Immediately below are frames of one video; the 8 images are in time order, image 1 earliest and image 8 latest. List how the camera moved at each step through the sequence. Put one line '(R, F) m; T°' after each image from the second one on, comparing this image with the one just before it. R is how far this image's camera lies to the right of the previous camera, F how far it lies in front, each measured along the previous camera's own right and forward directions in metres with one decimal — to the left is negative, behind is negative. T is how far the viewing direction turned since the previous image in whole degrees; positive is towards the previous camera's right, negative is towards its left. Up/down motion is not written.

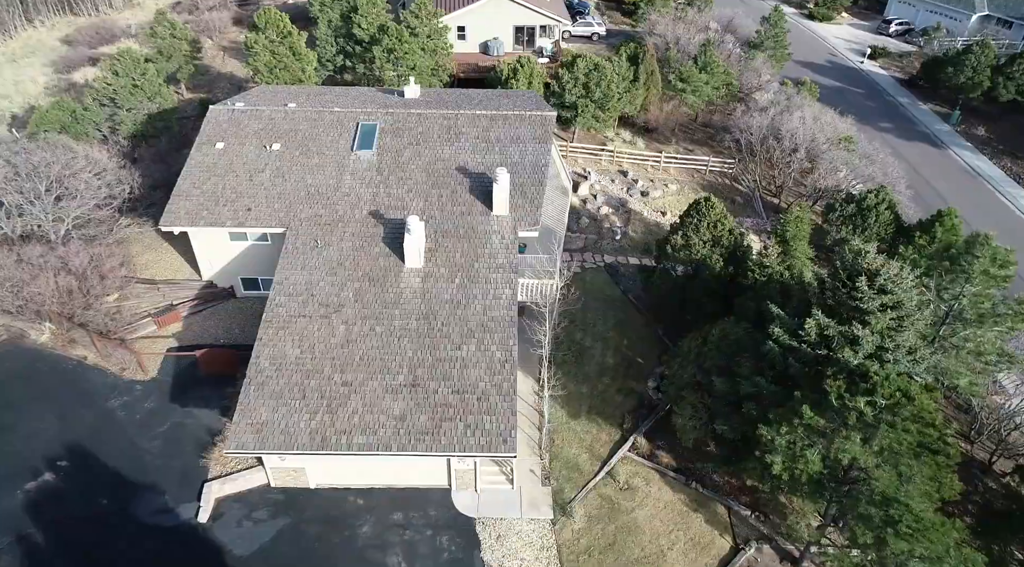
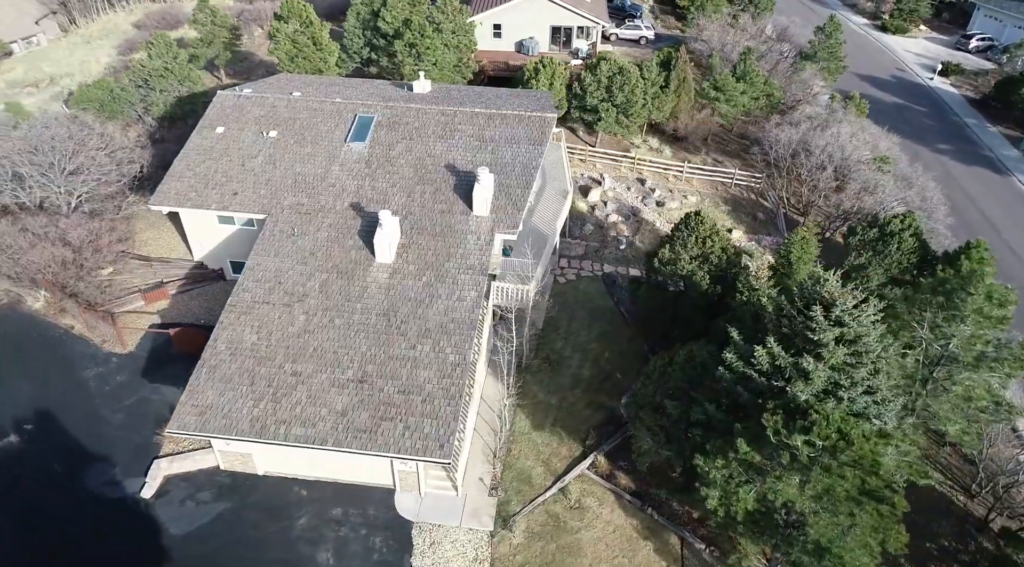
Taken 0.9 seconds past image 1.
(+3.8, +0.9) m; -6°
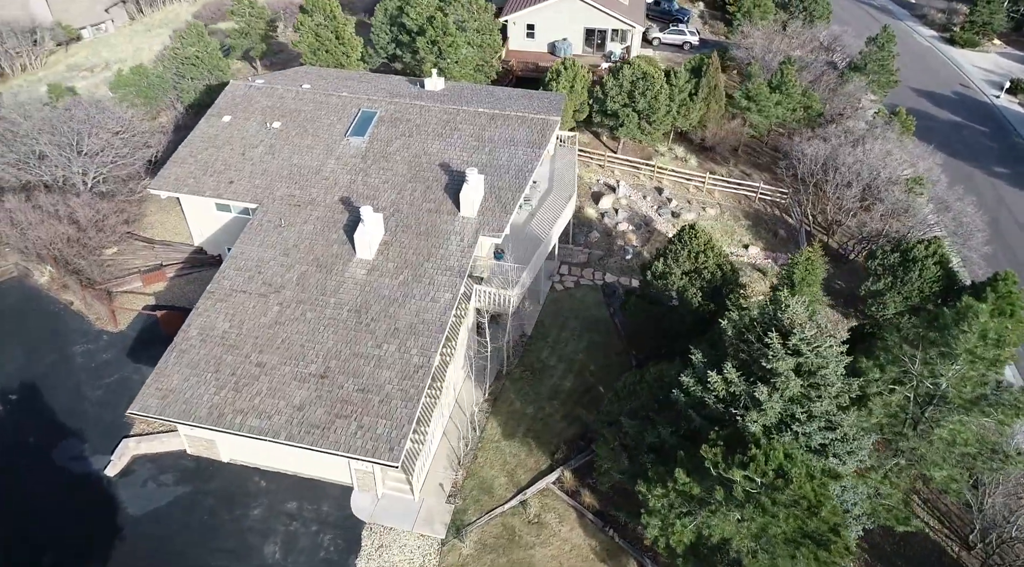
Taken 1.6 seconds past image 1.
(+3.0, +0.7) m; -5°
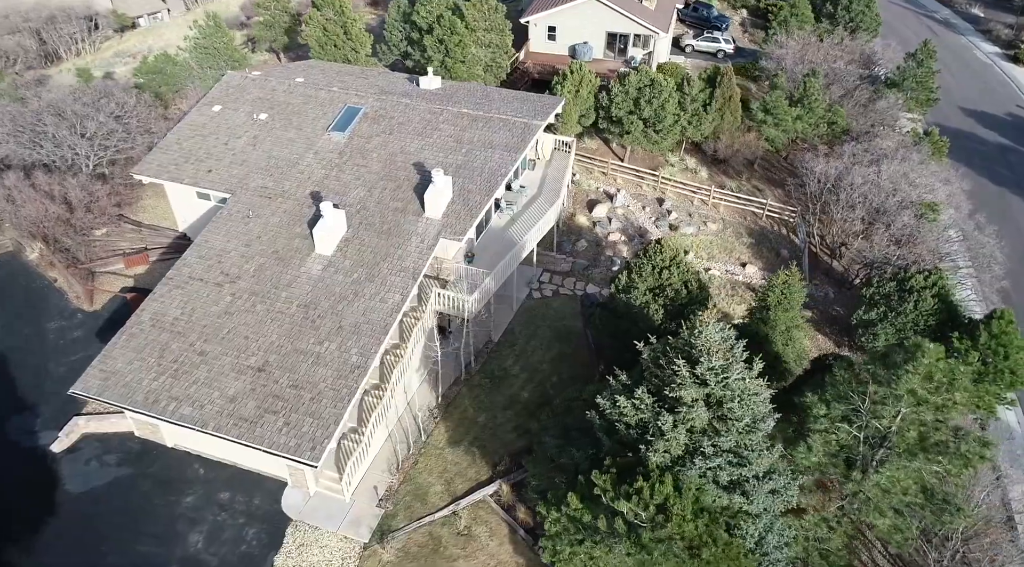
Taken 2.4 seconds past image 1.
(+3.8, +0.8) m; -5°
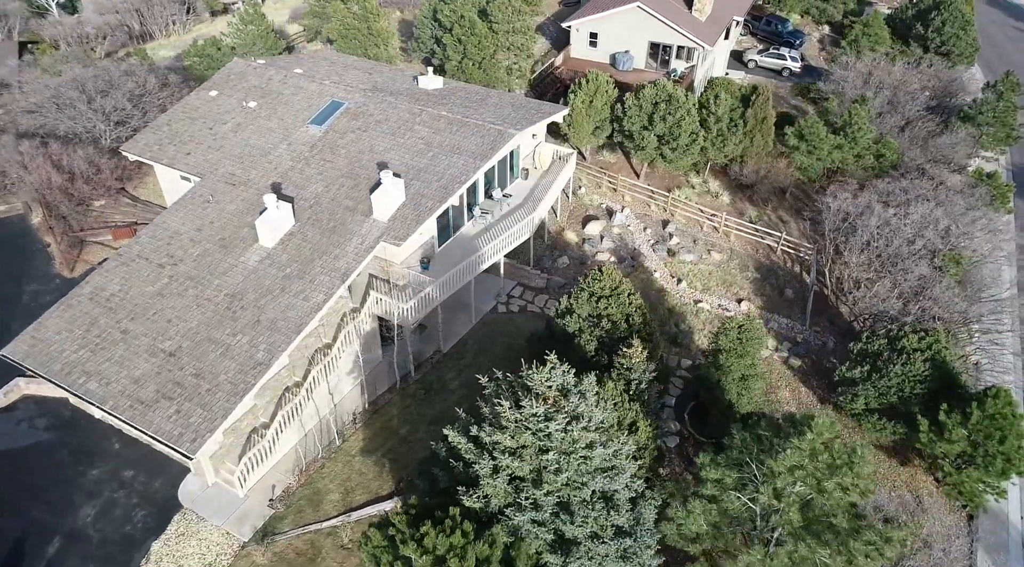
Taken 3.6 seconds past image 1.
(+6.0, +1.7) m; -8°
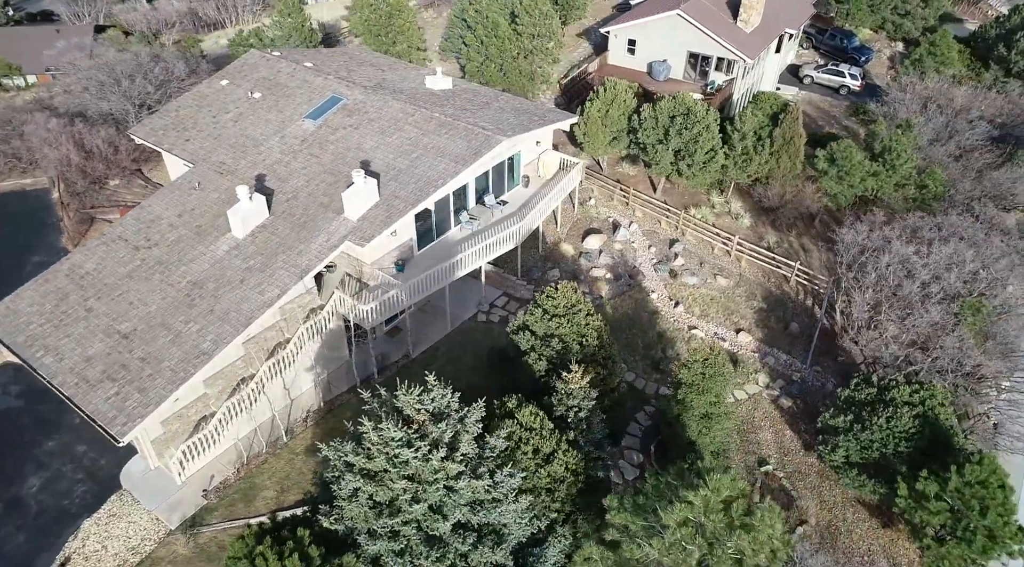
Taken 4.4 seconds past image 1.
(+4.1, +1.2) m; -6°
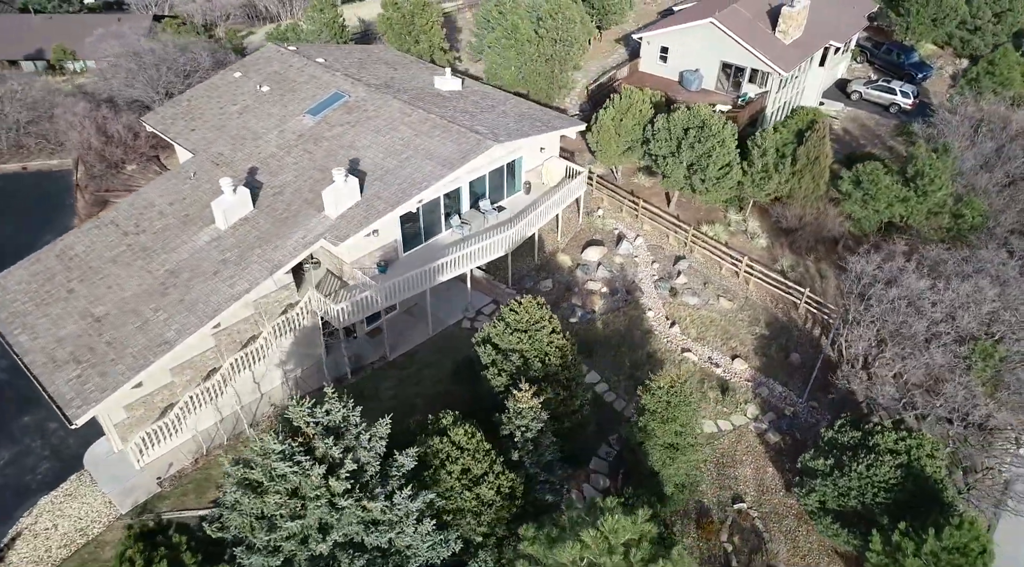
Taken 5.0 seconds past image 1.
(+3.2, +0.9) m; -5°
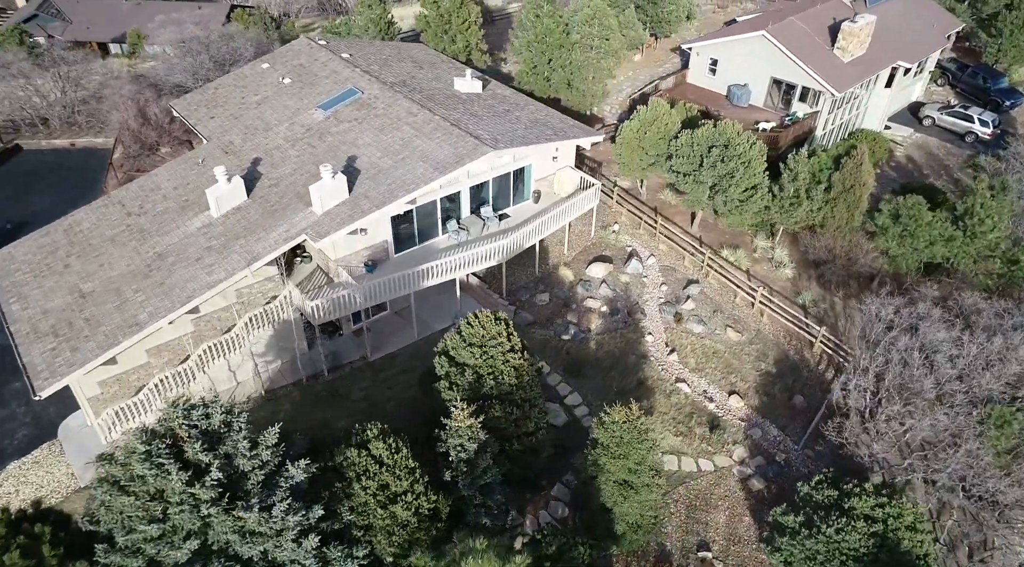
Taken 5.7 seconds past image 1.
(+3.7, +1.2) m; -7°
